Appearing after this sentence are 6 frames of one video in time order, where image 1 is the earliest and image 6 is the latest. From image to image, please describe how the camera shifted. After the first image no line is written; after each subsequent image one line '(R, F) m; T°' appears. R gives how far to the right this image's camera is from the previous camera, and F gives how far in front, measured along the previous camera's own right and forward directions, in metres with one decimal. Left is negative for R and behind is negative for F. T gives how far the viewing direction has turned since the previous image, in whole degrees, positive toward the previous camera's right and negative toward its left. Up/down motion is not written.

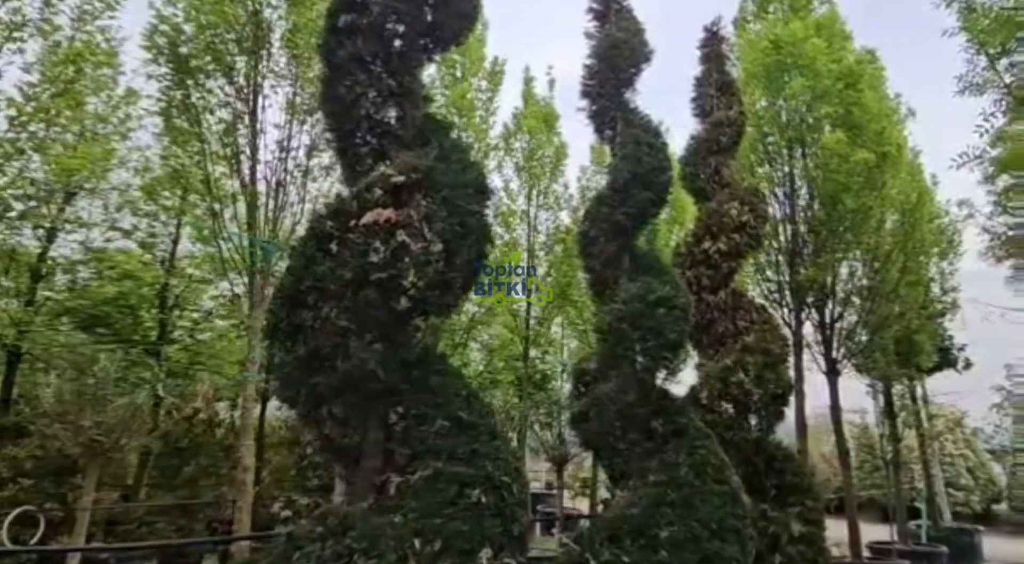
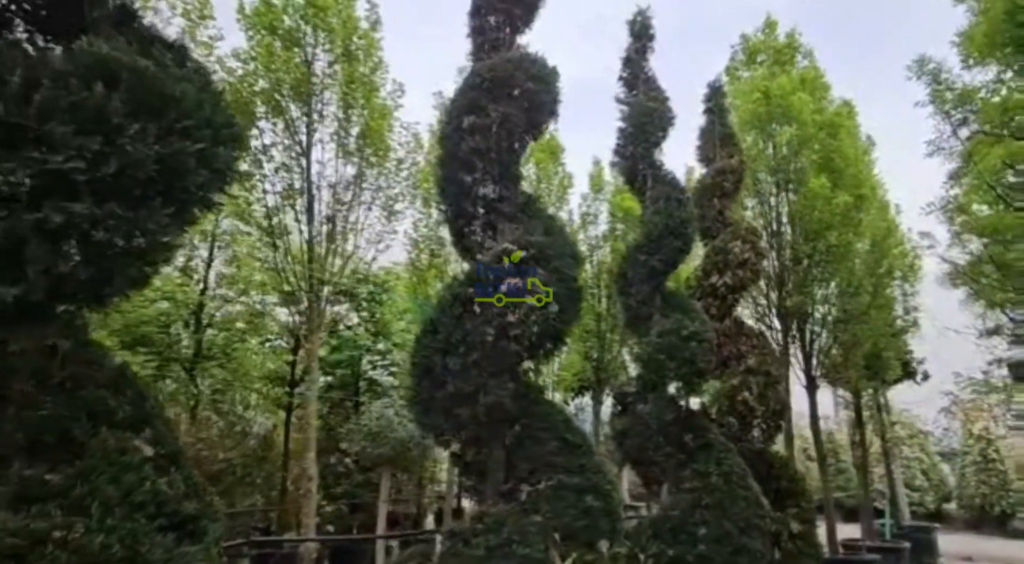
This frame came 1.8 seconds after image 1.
(-0.7, -0.7) m; +3°
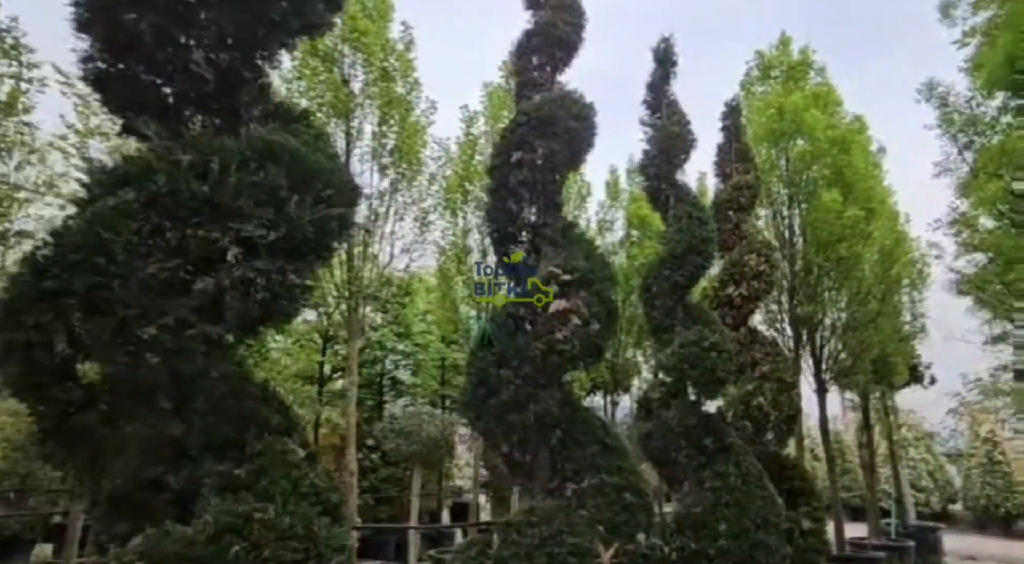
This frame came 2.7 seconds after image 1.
(-0.3, -0.4) m; -1°
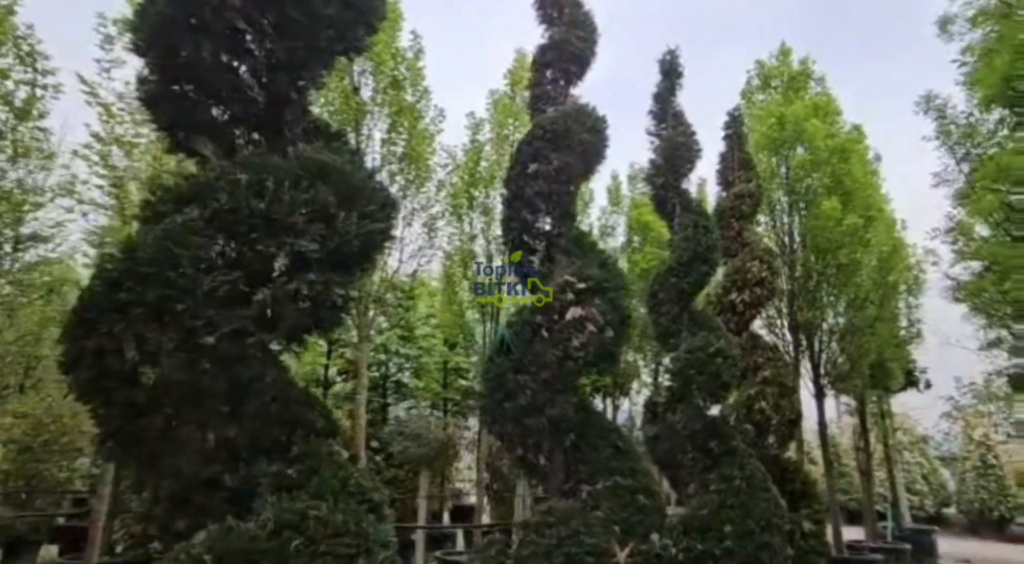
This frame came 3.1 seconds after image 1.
(-0.1, -0.1) m; 0°
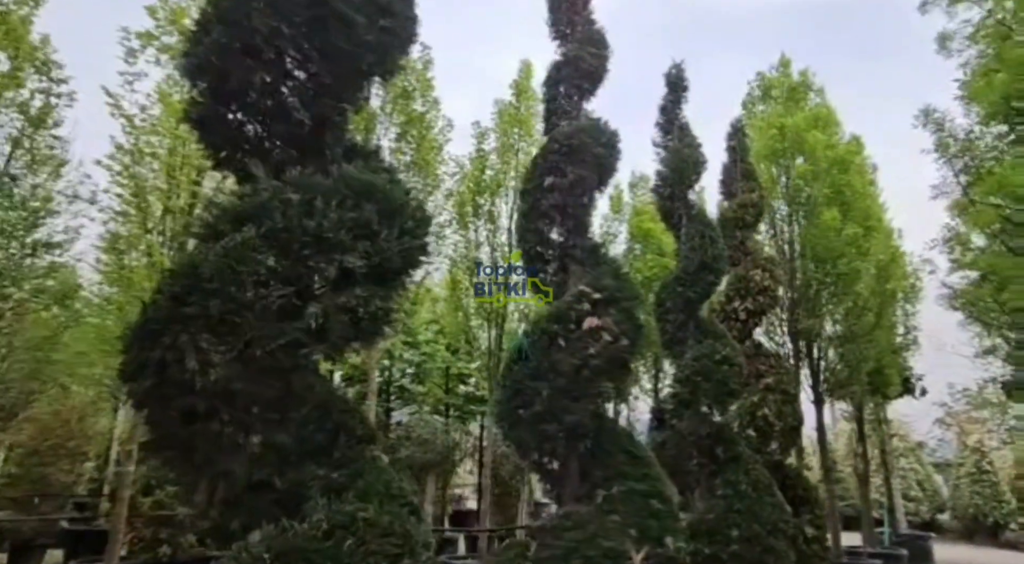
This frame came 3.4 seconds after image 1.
(-0.2, -0.1) m; 0°
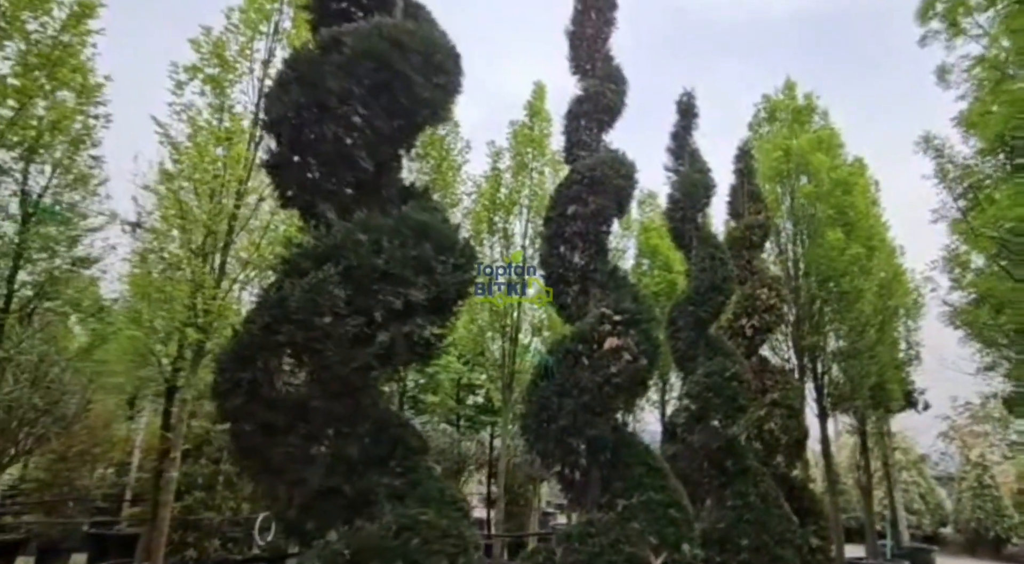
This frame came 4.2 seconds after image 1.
(-0.2, -0.3) m; 0°
